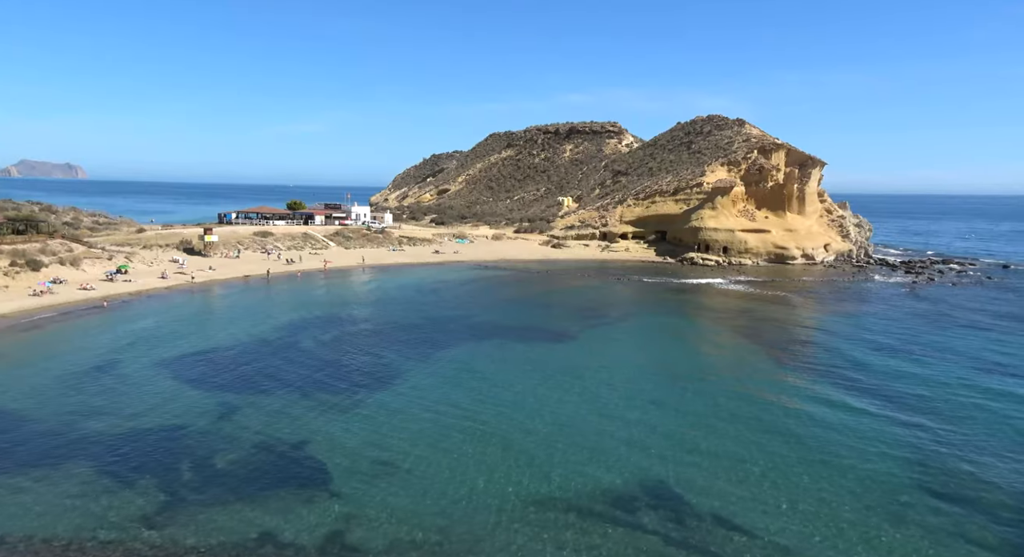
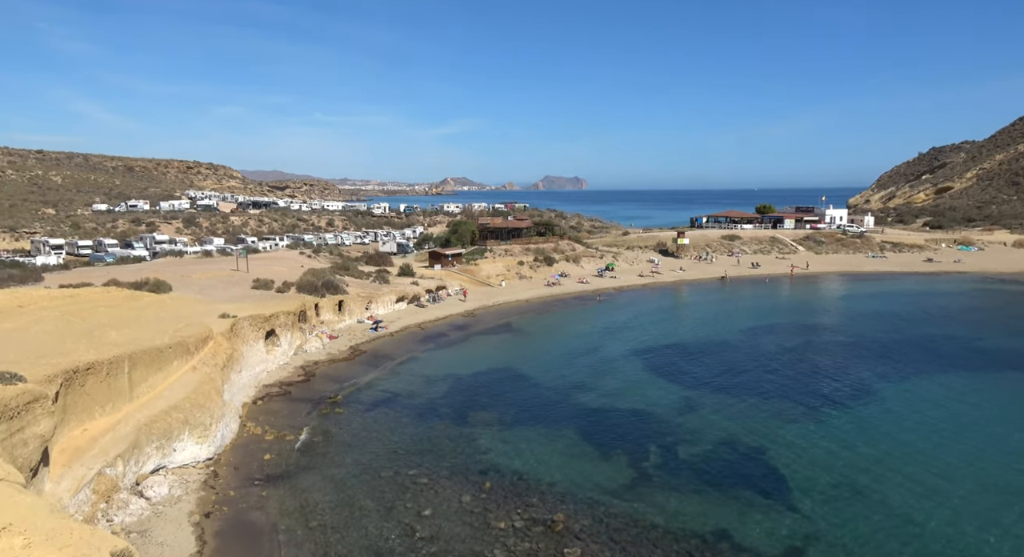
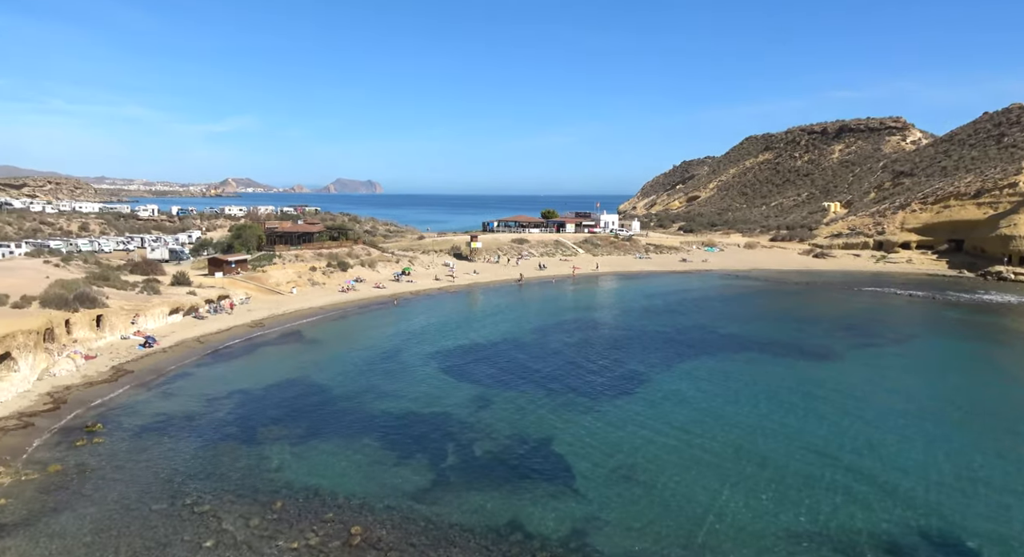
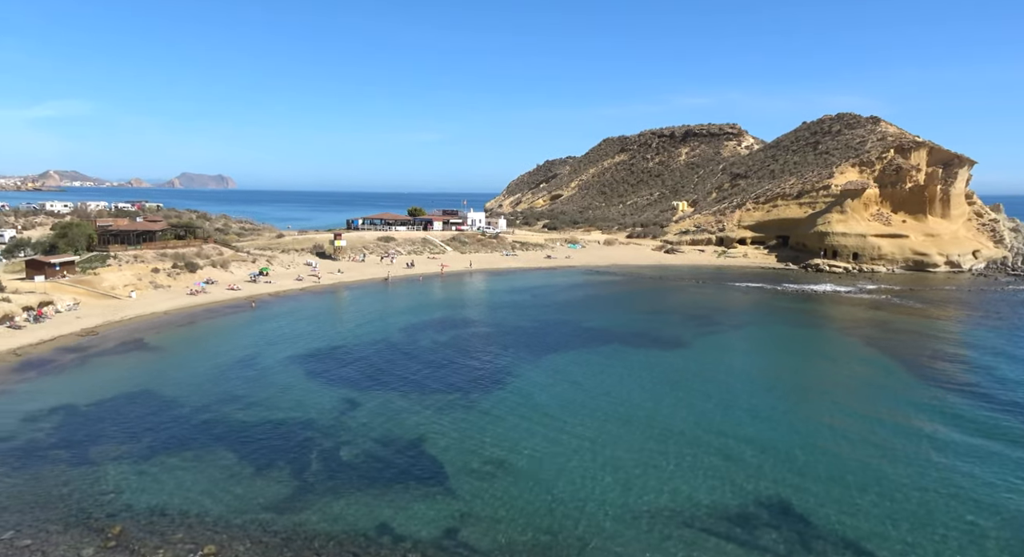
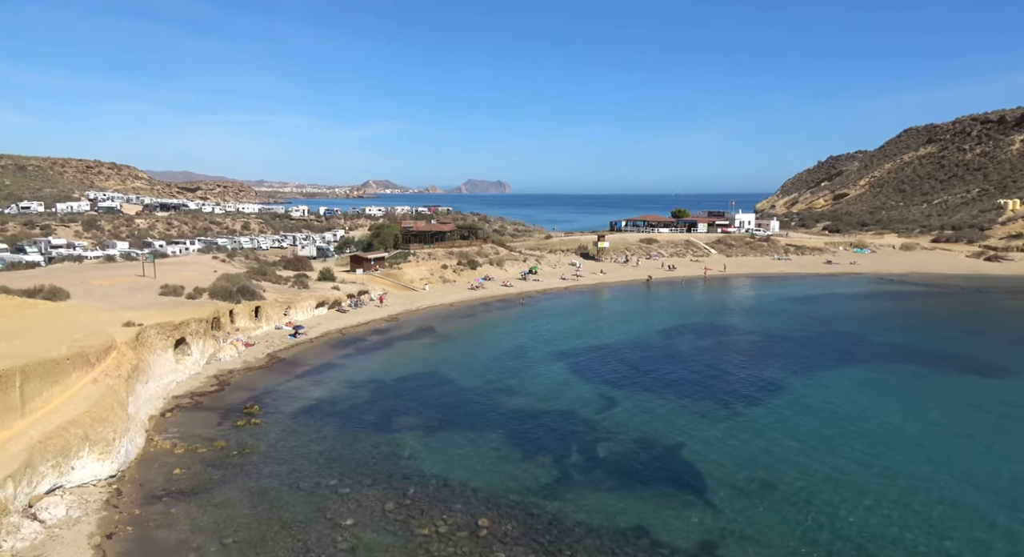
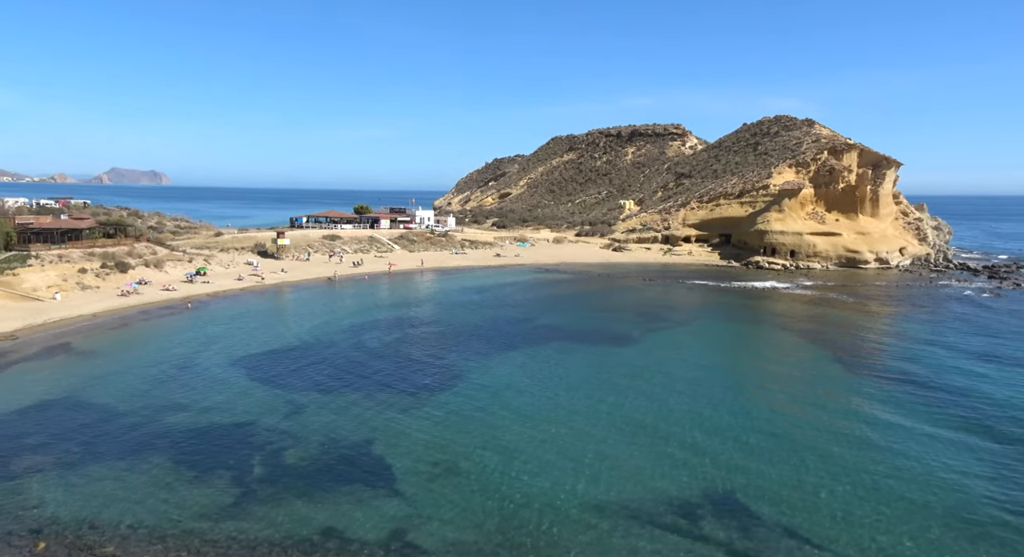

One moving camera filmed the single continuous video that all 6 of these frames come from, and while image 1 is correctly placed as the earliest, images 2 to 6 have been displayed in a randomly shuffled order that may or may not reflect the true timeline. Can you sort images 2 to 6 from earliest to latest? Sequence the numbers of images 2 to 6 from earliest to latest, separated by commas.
6, 4, 3, 5, 2
